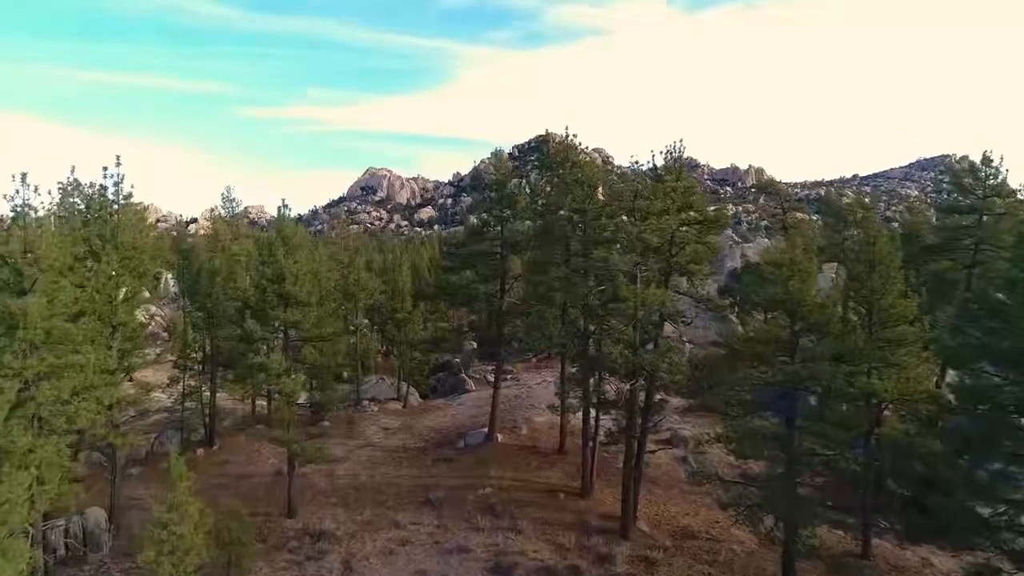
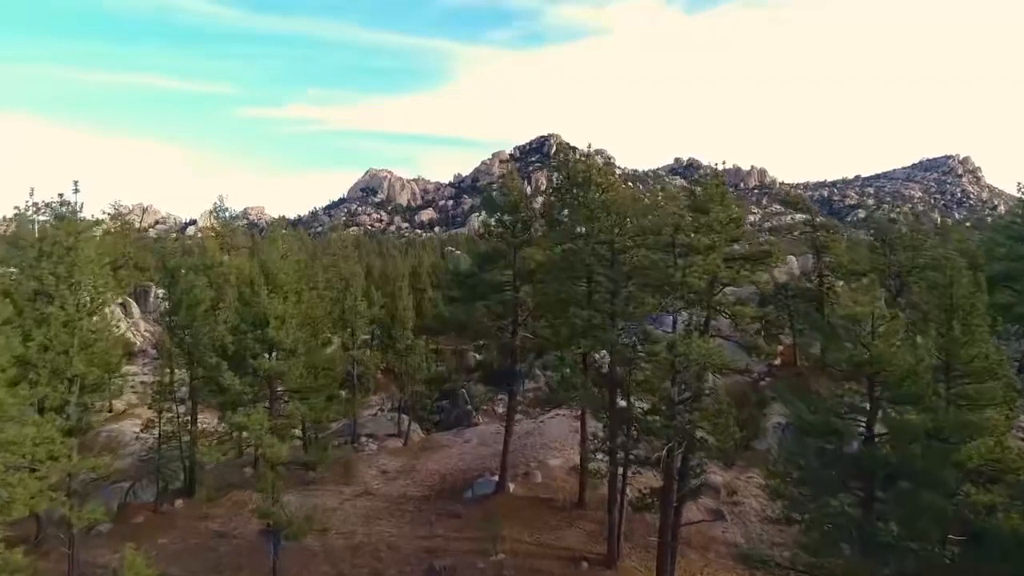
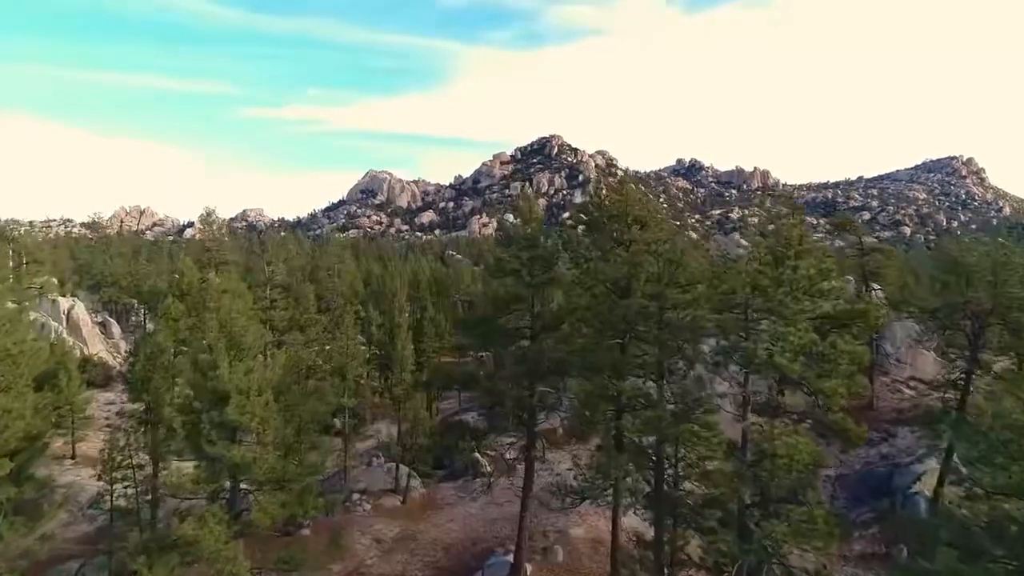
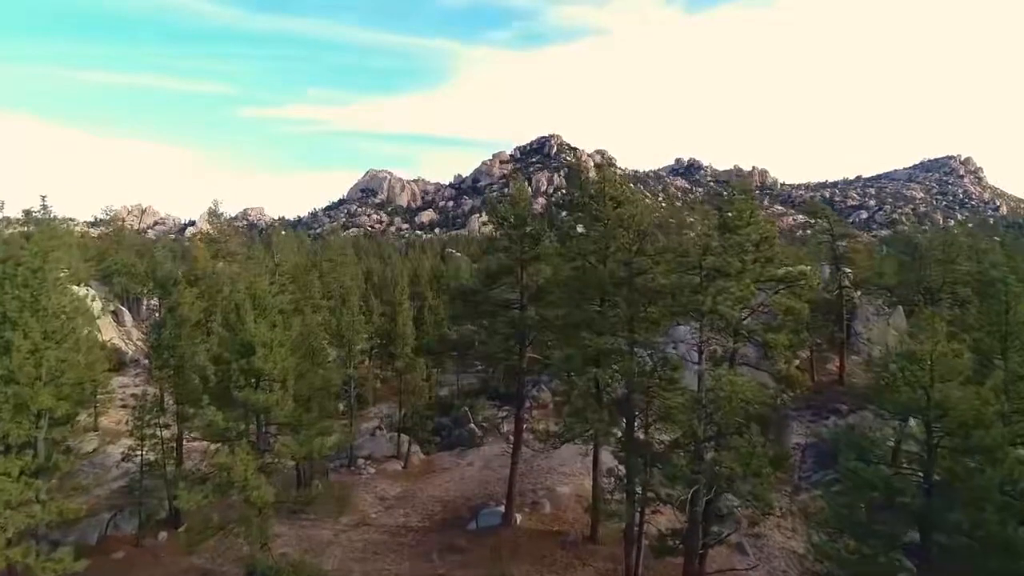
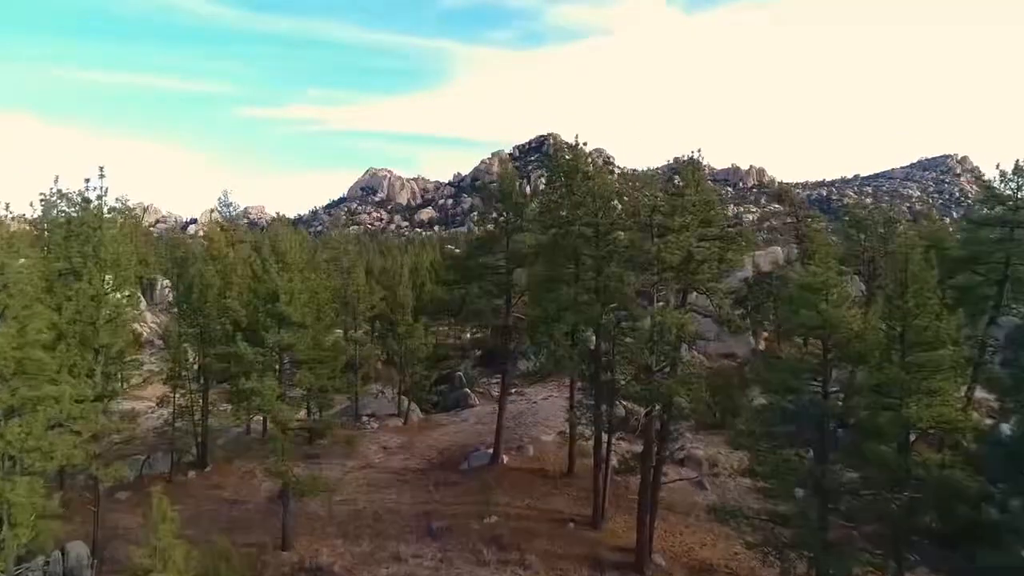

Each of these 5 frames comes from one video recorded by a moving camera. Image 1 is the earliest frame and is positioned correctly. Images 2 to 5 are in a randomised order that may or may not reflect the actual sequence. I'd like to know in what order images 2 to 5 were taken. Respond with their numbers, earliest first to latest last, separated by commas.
5, 2, 4, 3
